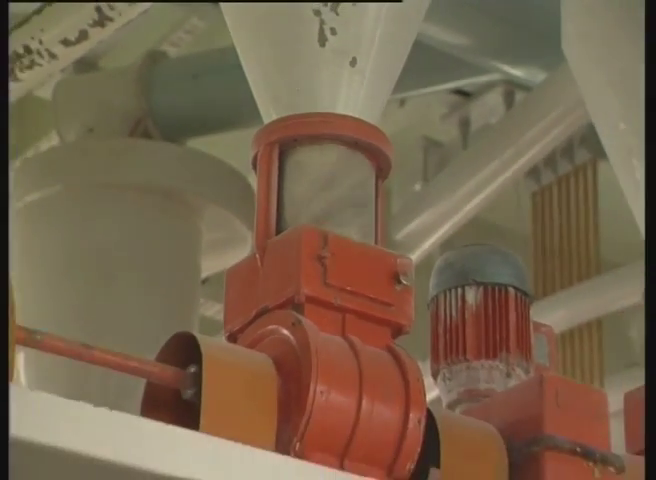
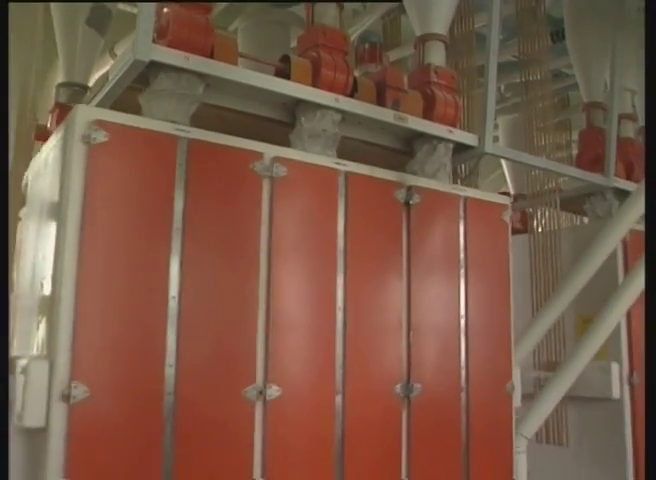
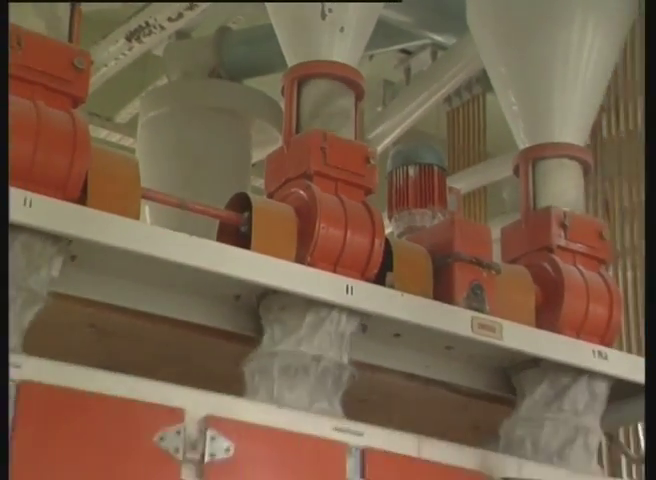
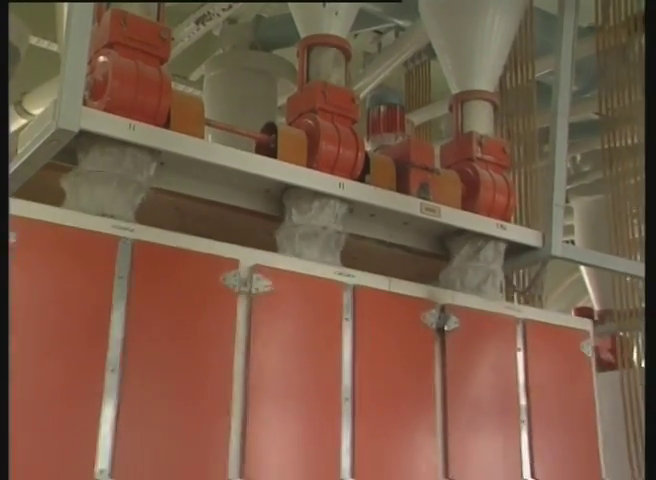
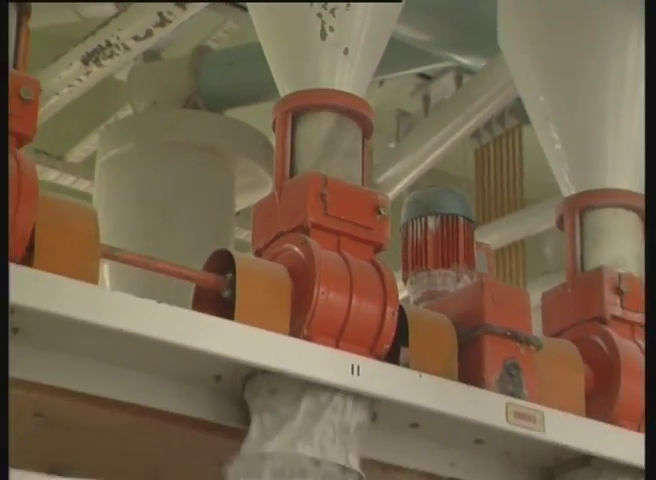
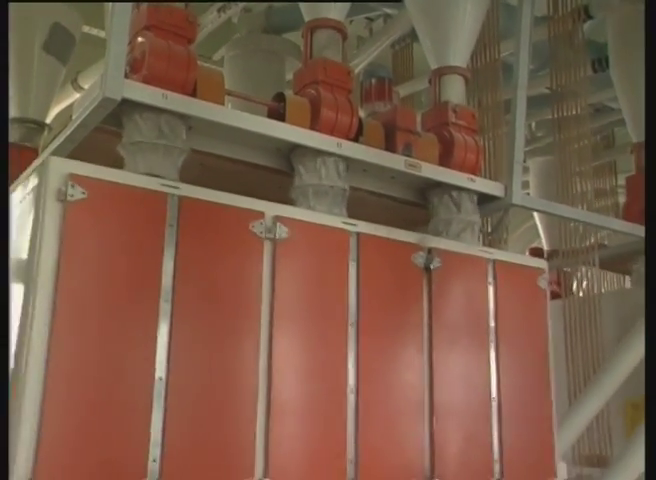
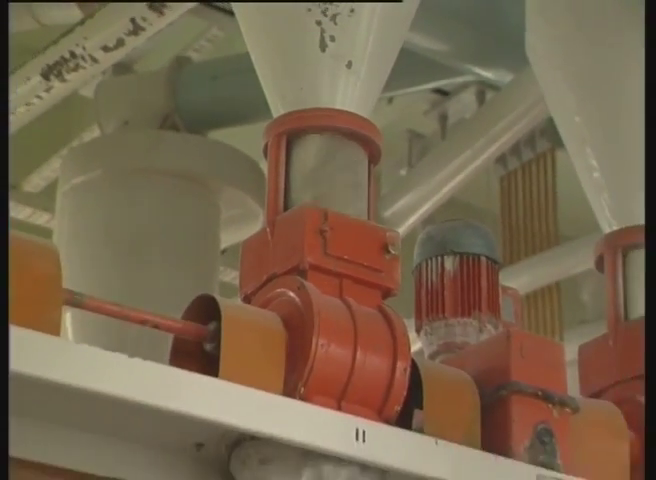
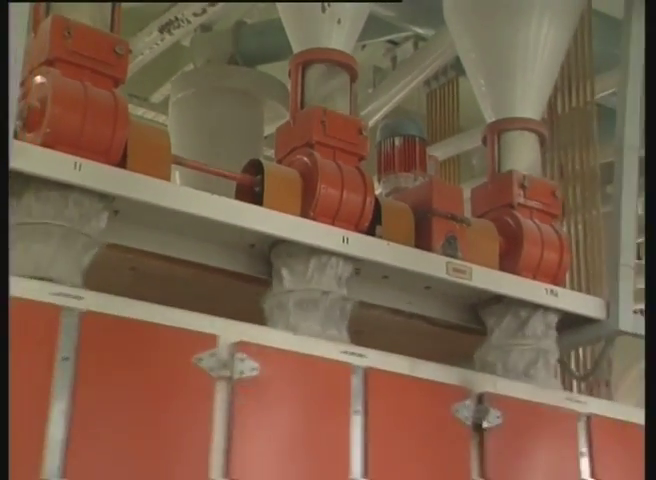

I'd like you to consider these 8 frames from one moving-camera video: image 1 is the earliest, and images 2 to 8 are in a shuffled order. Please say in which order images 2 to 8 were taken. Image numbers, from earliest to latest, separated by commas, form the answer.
7, 5, 3, 8, 4, 6, 2
